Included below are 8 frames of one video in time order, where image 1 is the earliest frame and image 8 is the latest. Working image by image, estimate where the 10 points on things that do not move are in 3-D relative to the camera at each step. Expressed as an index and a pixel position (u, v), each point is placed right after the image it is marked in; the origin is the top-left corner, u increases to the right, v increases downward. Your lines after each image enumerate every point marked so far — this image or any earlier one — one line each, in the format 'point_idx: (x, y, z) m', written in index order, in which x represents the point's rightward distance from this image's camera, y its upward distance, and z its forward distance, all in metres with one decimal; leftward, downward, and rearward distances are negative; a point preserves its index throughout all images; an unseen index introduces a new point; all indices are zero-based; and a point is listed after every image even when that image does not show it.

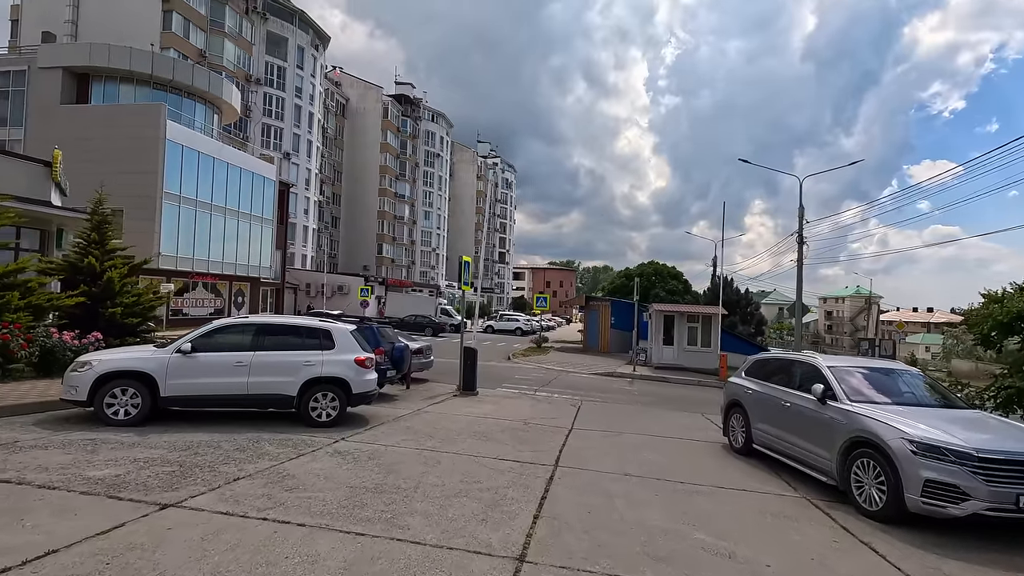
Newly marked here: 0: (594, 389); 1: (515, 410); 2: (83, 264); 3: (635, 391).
0: (+2.7, -3.3, +17.7) m
1: (+0.1, -2.9, +12.7) m
2: (-10.9, +0.6, +13.5) m
3: (+4.1, -3.5, +17.9) m
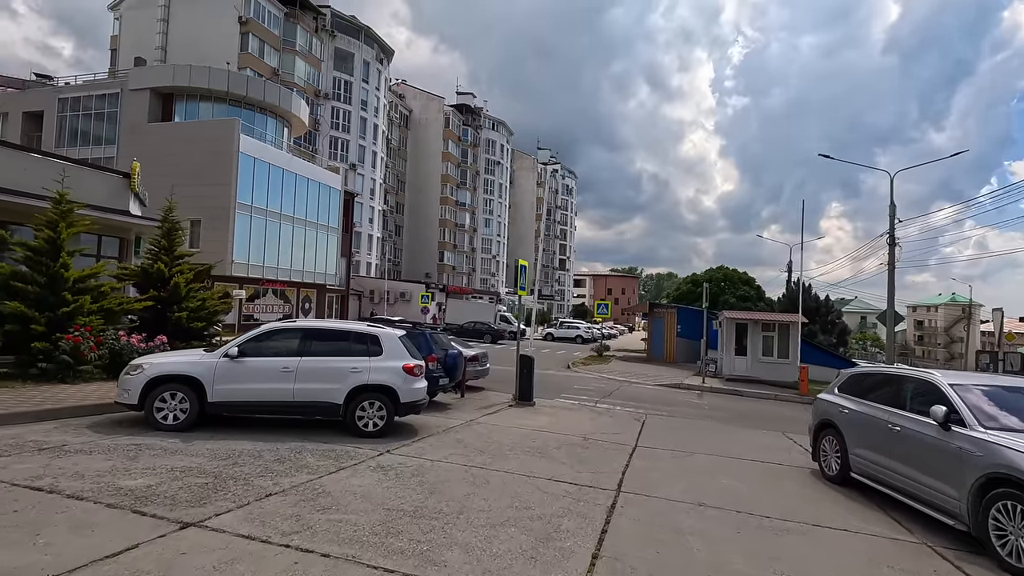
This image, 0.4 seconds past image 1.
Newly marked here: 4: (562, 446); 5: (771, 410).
0: (+4.5, -3.5, +16.6) m
1: (+1.4, -3.0, +11.8) m
2: (-9.4, +0.5, +14.0) m
3: (+6.0, -3.6, +16.6) m
4: (+0.9, -2.7, +9.2) m
5: (+8.0, -3.8, +16.7) m
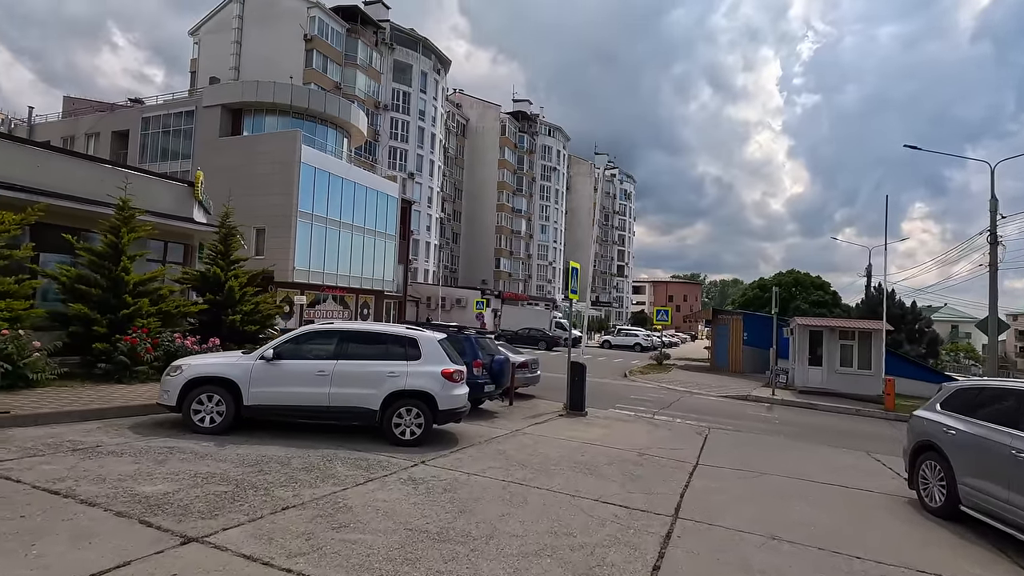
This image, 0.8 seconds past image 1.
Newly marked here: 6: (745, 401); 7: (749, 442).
0: (+6.0, -3.6, +15.3) m
1: (+2.4, -3.0, +11.0) m
2: (-8.1, +0.4, +14.3) m
3: (+7.5, -3.7, +15.2) m
4: (+1.6, -2.7, +8.4) m
5: (+9.5, -3.9, +15.0) m
6: (+8.1, -4.0, +18.7) m
7: (+5.0, -3.3, +11.3) m
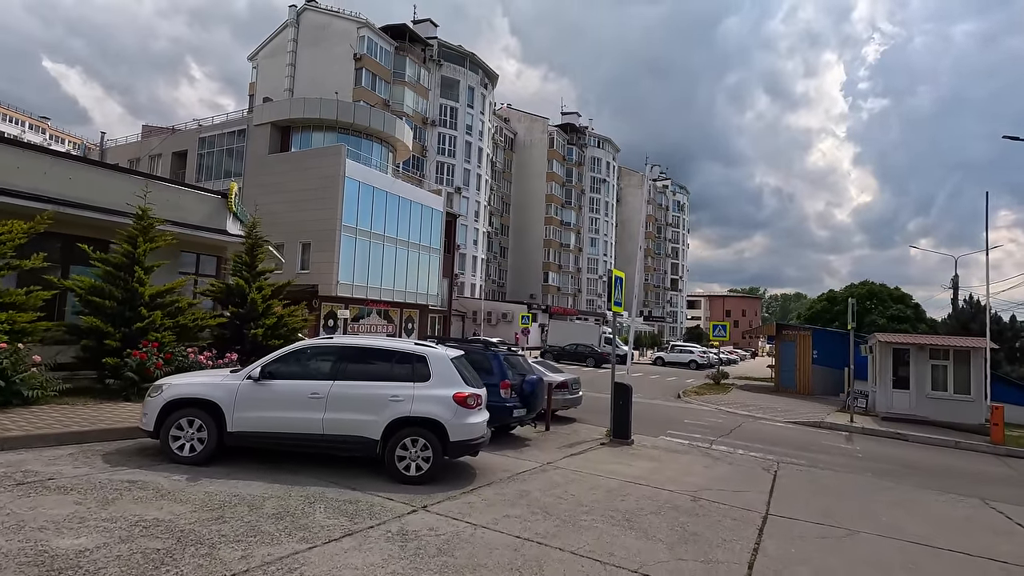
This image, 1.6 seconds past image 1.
0: (+7.0, -3.9, +13.3) m
1: (+2.9, -3.2, +9.3) m
2: (-7.2, +0.1, +13.8) m
3: (+8.4, -4.0, +13.0) m
4: (+1.9, -2.8, +6.9) m
5: (+10.5, -4.2, +12.7) m
6: (+9.4, -4.3, +16.5) m
7: (+5.6, -3.4, +9.5) m
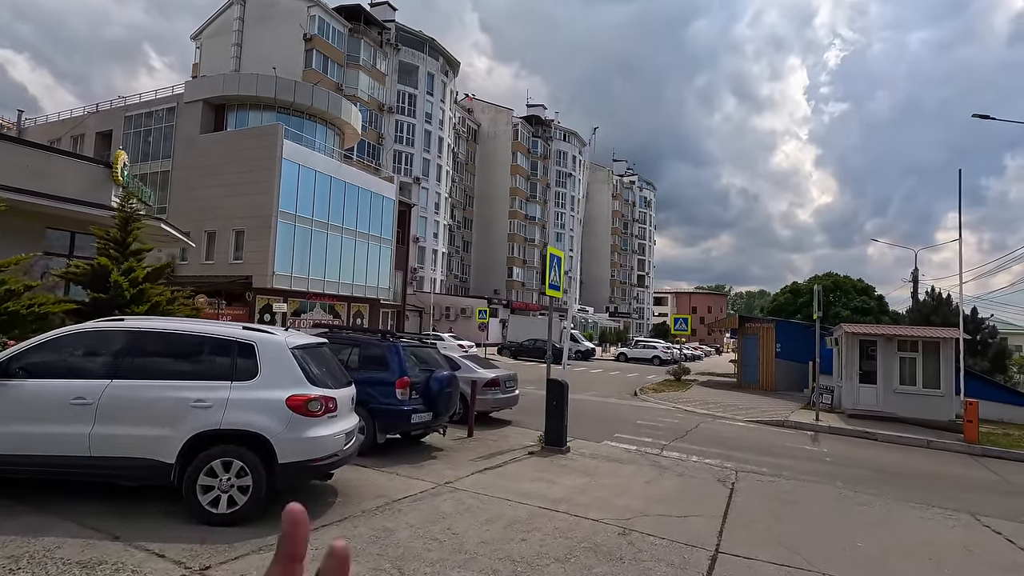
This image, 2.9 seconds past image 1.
0: (+5.3, -3.5, +11.7) m
1: (+1.5, -2.8, +7.5) m
2: (-8.9, +0.5, +11.4) m
3: (+6.7, -3.6, +11.5) m
4: (+0.6, -2.5, +5.0) m
5: (+8.8, -3.8, +11.3) m
6: (+7.5, -3.9, +15.0) m
7: (+4.1, -3.1, +7.8) m
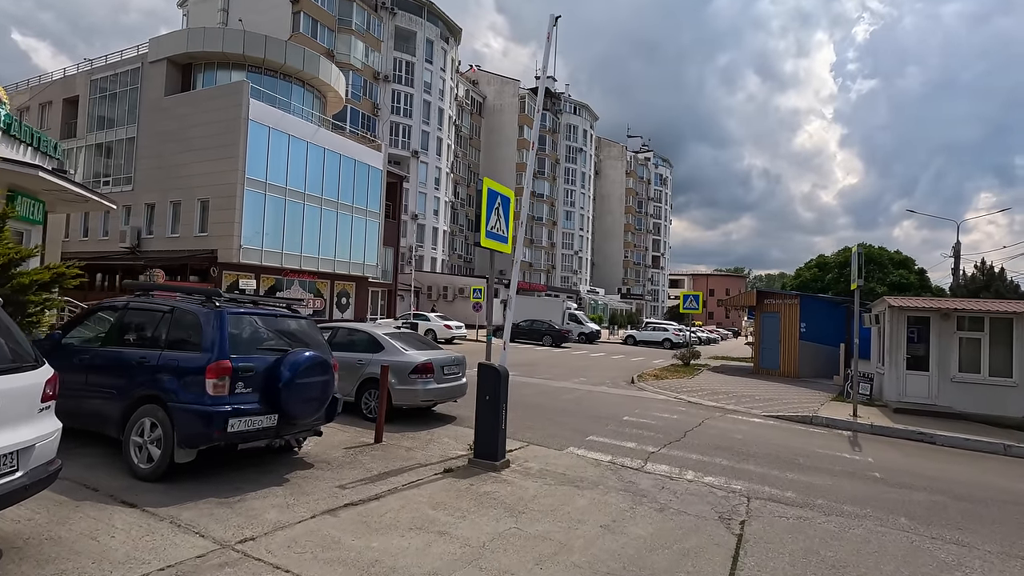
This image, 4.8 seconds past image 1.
0: (+4.2, -2.7, +8.7) m
1: (+0.3, -2.2, +4.6) m
2: (-9.9, +1.2, +8.7) m
3: (+5.7, -2.9, +8.4) m
4: (-0.7, -1.9, +2.1) m
5: (+7.7, -3.0, +8.1) m
6: (+6.6, -3.1, +11.9) m
7: (+3.0, -2.4, +4.8) m
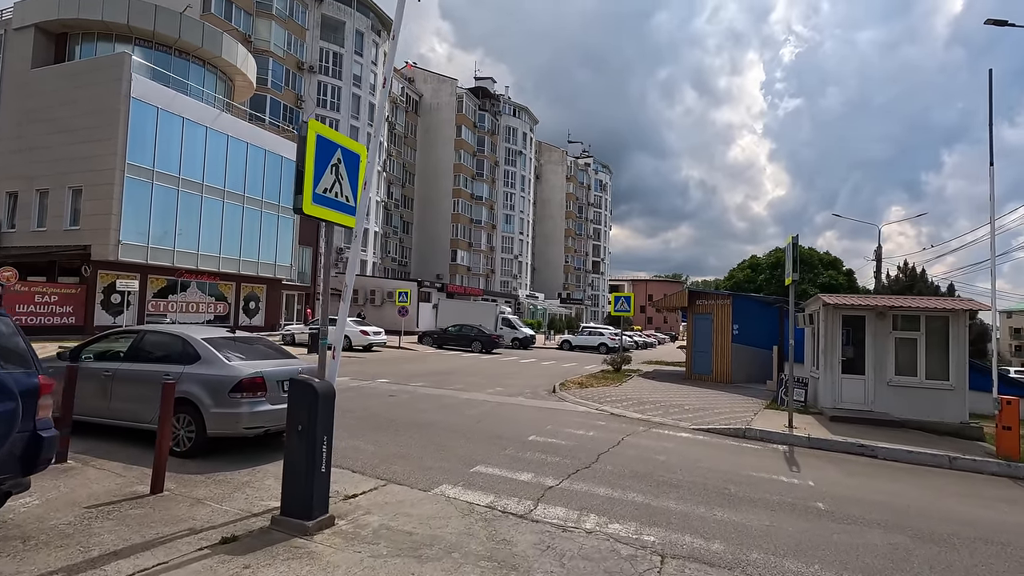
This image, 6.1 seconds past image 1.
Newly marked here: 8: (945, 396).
0: (+2.5, -2.6, +7.0) m
1: (-1.1, -2.0, +2.5) m
2: (-11.7, +1.3, +5.6) m
3: (+3.9, -2.7, +6.9) m
4: (-1.8, -1.7, 0.0) m
5: (+6.0, -2.9, +6.8) m
6: (+4.5, -3.0, +10.4) m
7: (+1.6, -2.2, +3.0) m
8: (+9.8, -2.4, +12.0) m
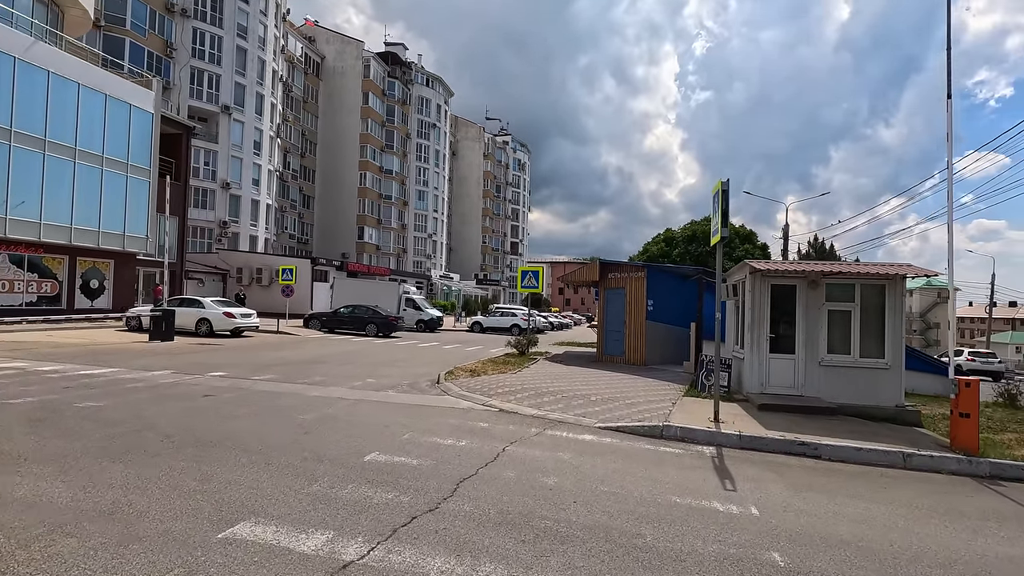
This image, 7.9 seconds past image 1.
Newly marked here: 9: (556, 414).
0: (+0.7, -2.1, +4.4) m
1: (-2.1, -1.6, -0.5) m
2: (-13.0, +1.8, +0.9) m
3: (+2.2, -2.2, +4.5) m
4: (-2.5, -1.4, -3.2) m
5: (+4.2, -2.4, +4.7) m
6: (+2.2, -2.3, +8.1) m
7: (+0.4, -1.8, +0.3) m
8: (+7.2, -1.7, +10.5) m
9: (+0.8, -2.2, +9.5) m
